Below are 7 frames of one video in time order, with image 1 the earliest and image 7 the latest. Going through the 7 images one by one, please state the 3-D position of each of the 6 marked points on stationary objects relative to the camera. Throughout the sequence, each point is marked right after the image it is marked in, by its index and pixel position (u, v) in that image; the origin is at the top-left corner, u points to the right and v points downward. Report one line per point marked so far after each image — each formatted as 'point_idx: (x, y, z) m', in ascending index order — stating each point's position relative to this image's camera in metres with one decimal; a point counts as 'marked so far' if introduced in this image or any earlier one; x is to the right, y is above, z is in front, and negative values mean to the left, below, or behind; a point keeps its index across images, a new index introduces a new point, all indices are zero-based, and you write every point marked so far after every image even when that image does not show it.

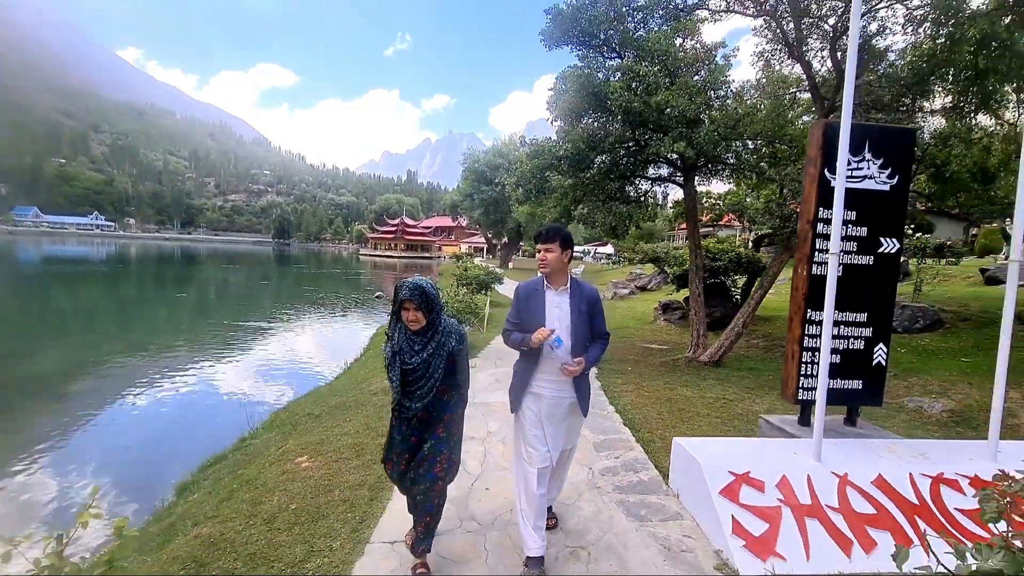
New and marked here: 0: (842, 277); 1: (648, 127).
0: (+2.1, +0.1, +3.1) m
1: (+1.8, +2.1, +6.6) m
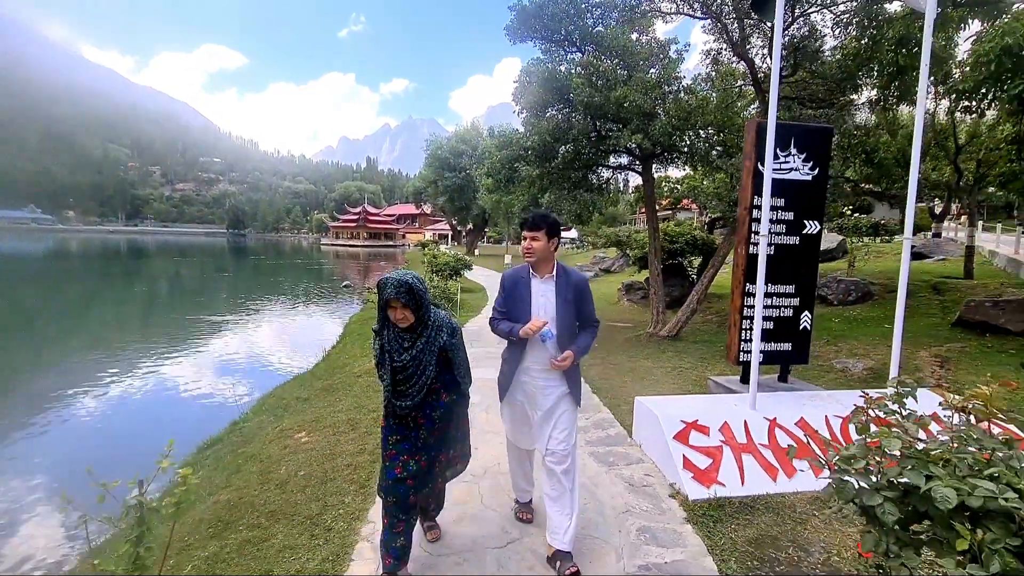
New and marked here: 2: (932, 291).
0: (+1.9, +0.2, +3.7) m
1: (+1.4, +2.4, +7.0) m
2: (+6.6, -0.1, +7.9) m
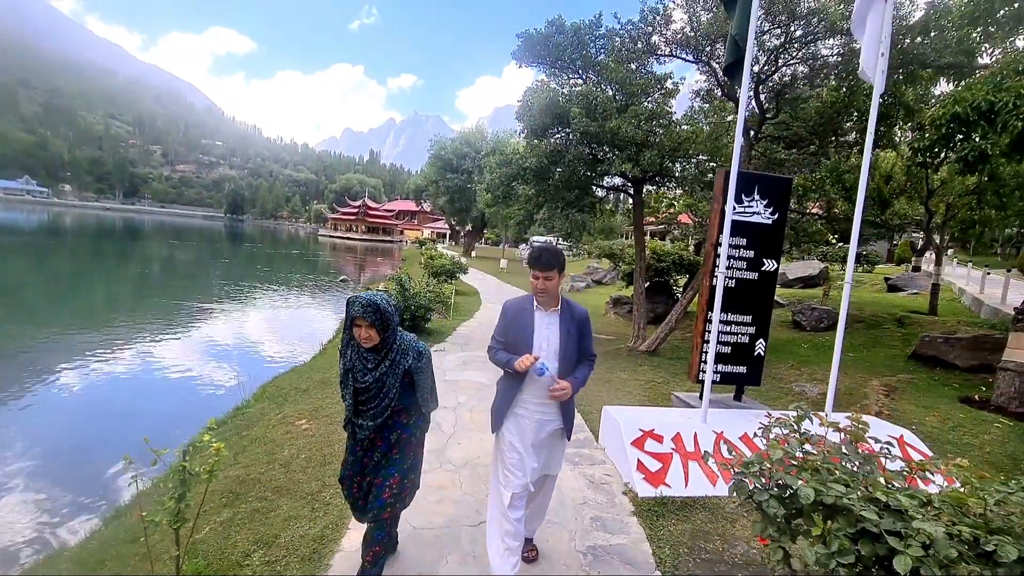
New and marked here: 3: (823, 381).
0: (+1.8, 0.0, +4.2) m
1: (+1.4, +2.1, +7.5) m
2: (+6.5, -0.6, +8.4) m
3: (+3.8, -1.1, +6.2) m
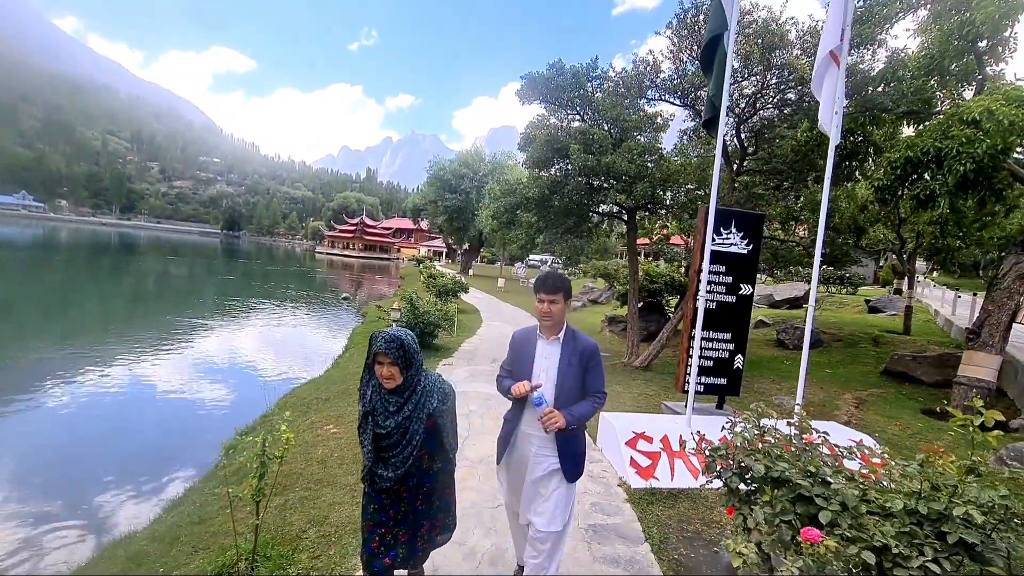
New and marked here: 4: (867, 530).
0: (+1.9, -0.2, +4.8) m
1: (+1.4, +1.8, +8.2) m
2: (+6.5, -1.0, +9.0) m
3: (+3.9, -1.4, +6.7) m
4: (+1.5, -1.0, +2.1) m
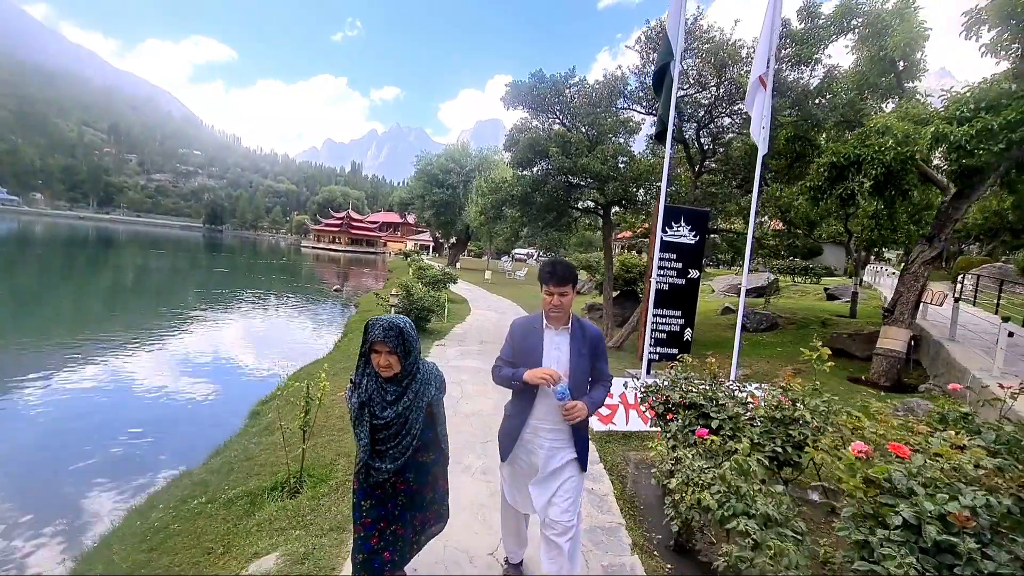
0: (+1.7, 0.0, +5.7) m
1: (+1.2, +2.0, +9.1) m
2: (+6.2, -0.8, +10.1) m
3: (+3.7, -1.2, +7.8) m
4: (+1.4, -0.9, +3.0) m
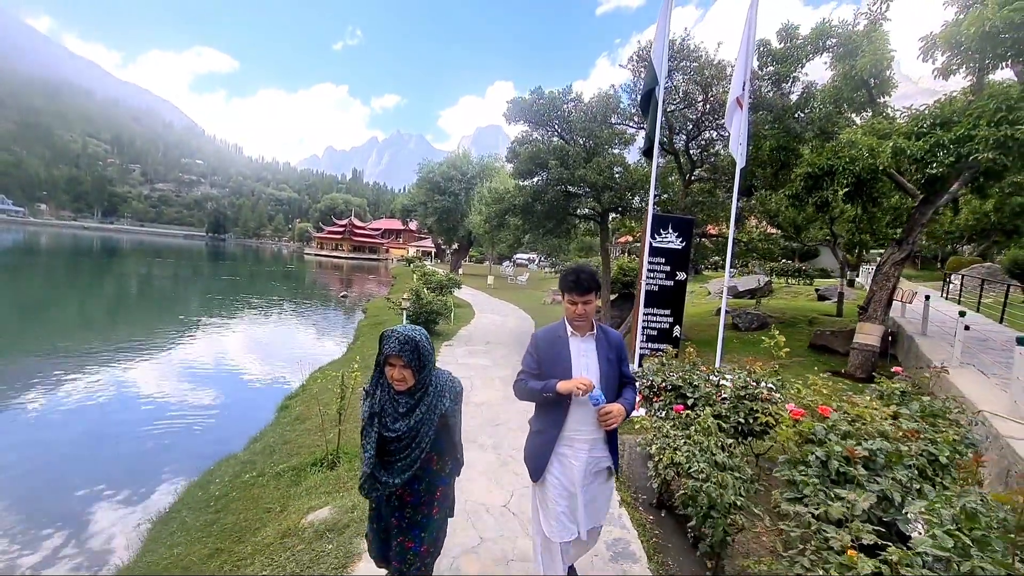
0: (+1.8, 0.0, +6.3) m
1: (+1.2, +2.0, +9.7) m
2: (+6.3, -0.8, +10.7) m
3: (+3.8, -1.2, +8.3) m
4: (+1.4, -0.8, +3.6) m
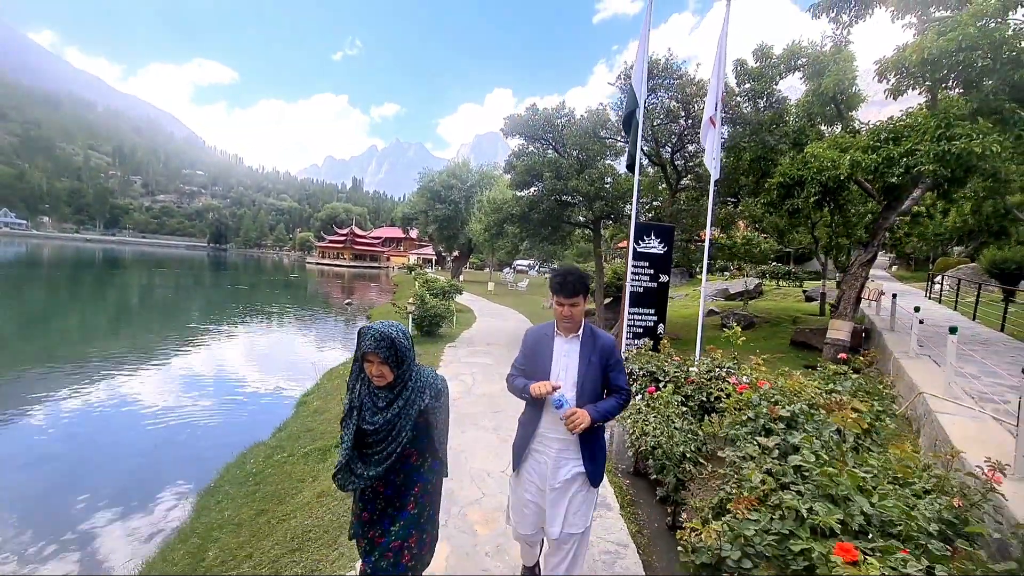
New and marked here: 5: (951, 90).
0: (+1.8, -0.1, +6.9) m
1: (+1.2, +1.9, +10.3) m
2: (+6.3, -0.8, +11.2) m
3: (+3.7, -1.3, +8.9) m
4: (+1.4, -0.8, +4.2) m
5: (+5.4, +2.4, +6.1) m
